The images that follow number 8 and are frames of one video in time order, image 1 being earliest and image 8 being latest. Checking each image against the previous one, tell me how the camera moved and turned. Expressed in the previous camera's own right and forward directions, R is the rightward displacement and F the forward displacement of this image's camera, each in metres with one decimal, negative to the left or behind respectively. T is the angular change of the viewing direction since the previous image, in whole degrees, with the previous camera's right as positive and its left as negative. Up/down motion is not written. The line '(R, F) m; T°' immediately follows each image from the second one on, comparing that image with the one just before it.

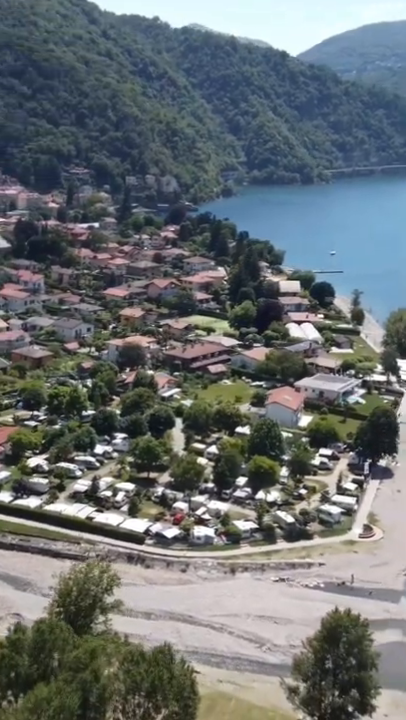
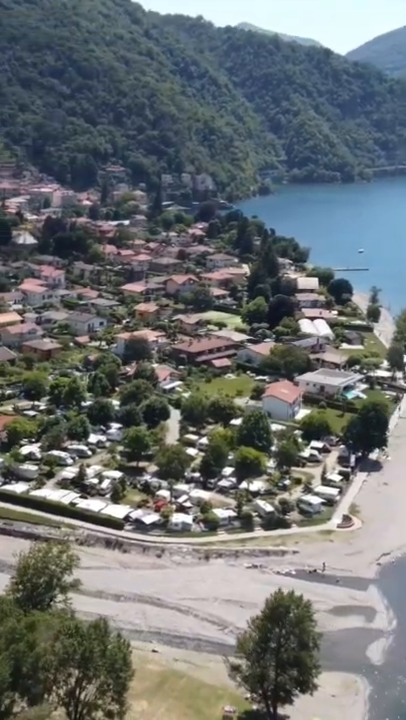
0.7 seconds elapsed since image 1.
(+1.7, -0.5) m; -3°
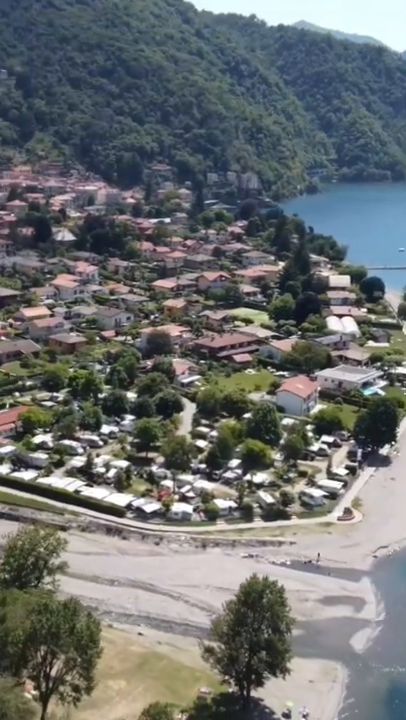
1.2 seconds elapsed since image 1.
(+1.4, -0.3) m; -3°
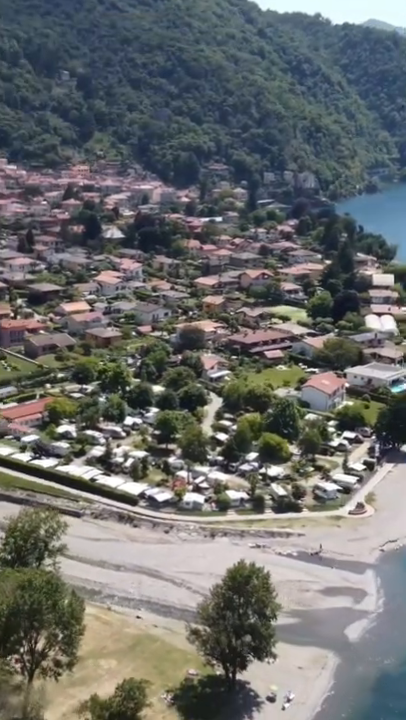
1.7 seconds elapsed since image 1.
(+1.4, -0.3) m; -4°
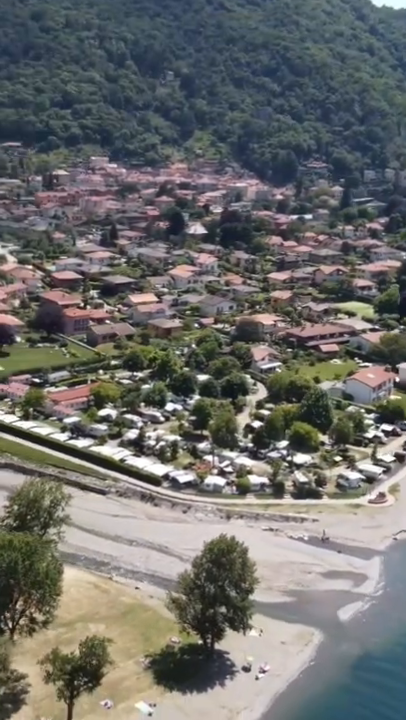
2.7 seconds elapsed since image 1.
(+2.5, -0.6) m; -7°
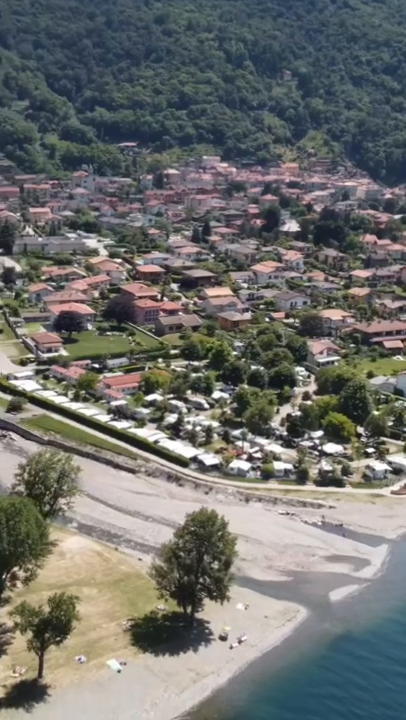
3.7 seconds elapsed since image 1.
(+2.8, -0.6) m; -8°
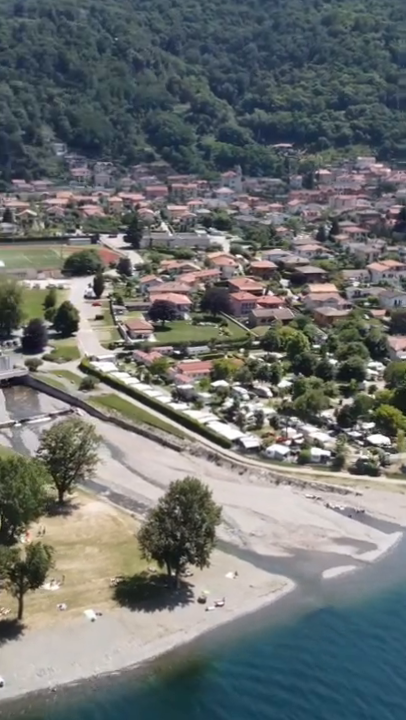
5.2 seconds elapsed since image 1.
(+3.9, -0.6) m; -11°
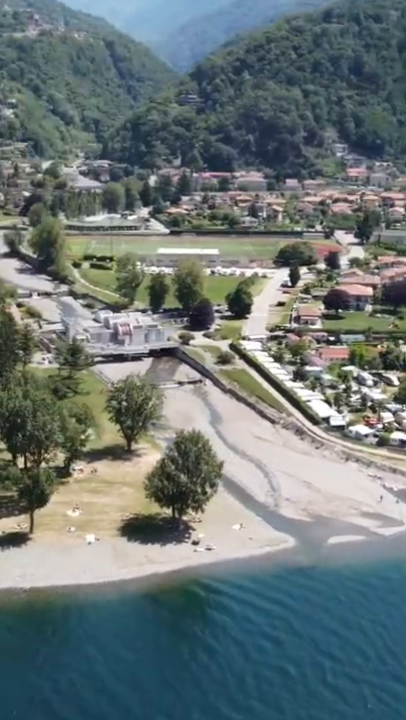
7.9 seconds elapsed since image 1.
(+7.2, -0.4) m; -20°
